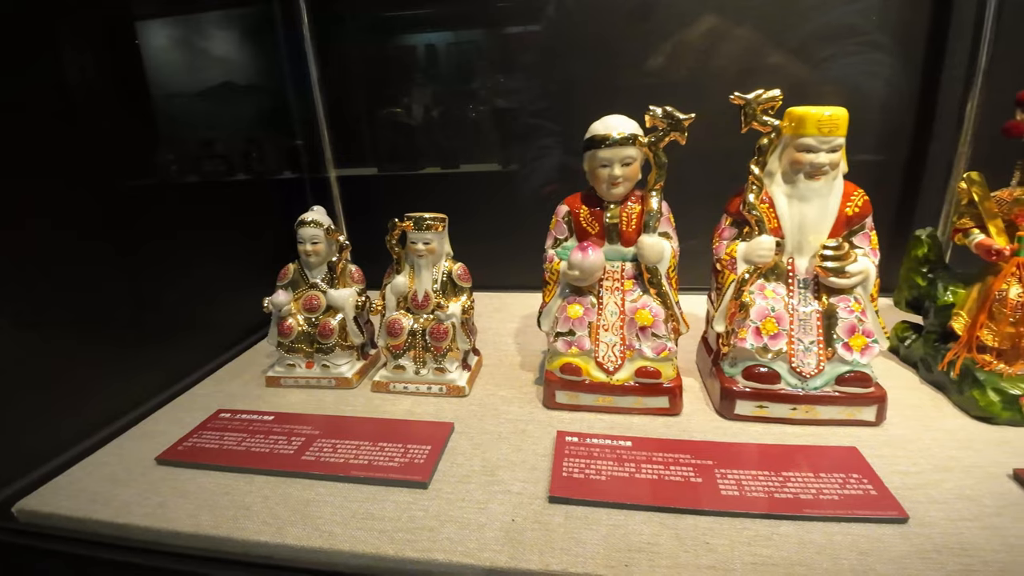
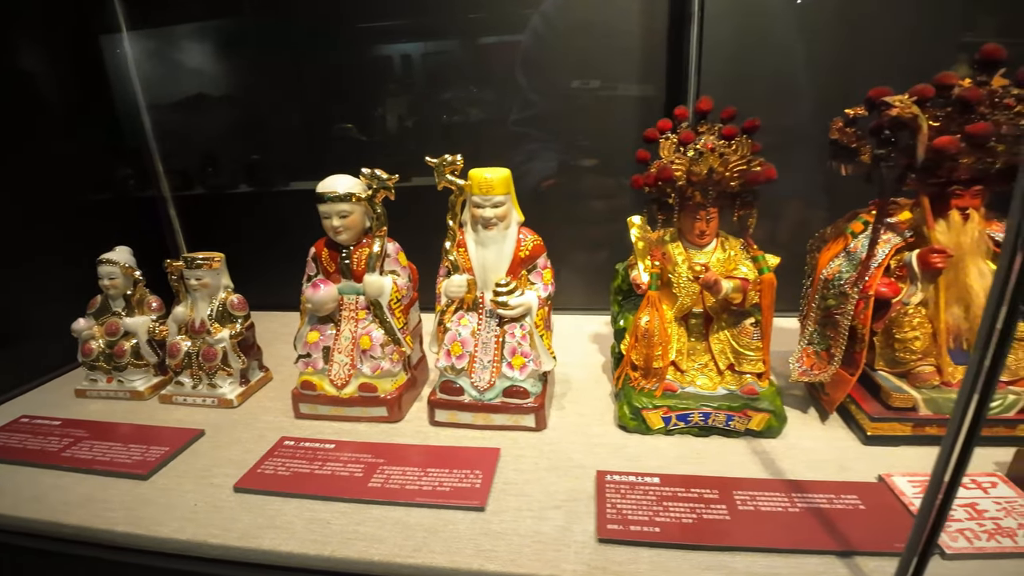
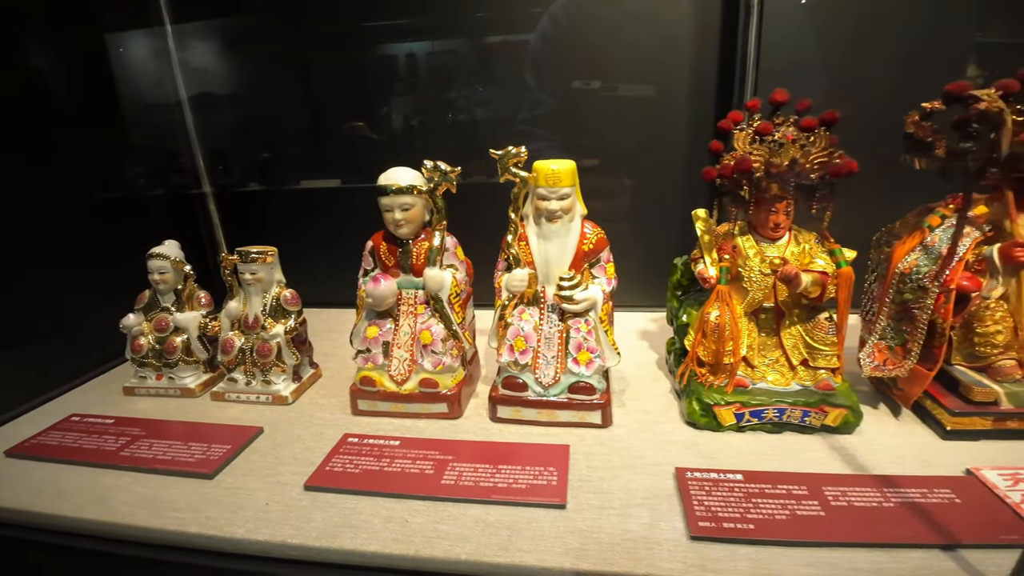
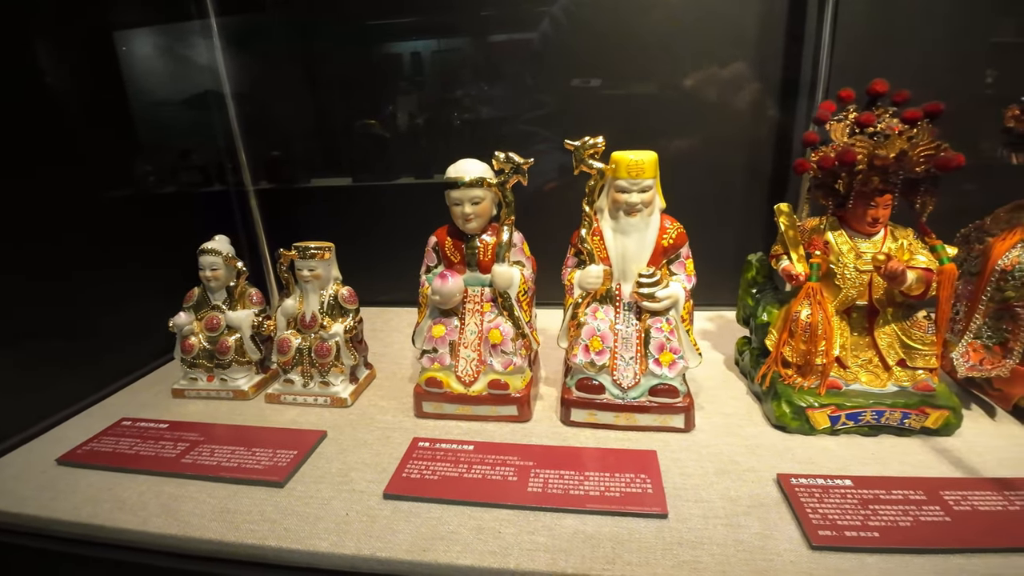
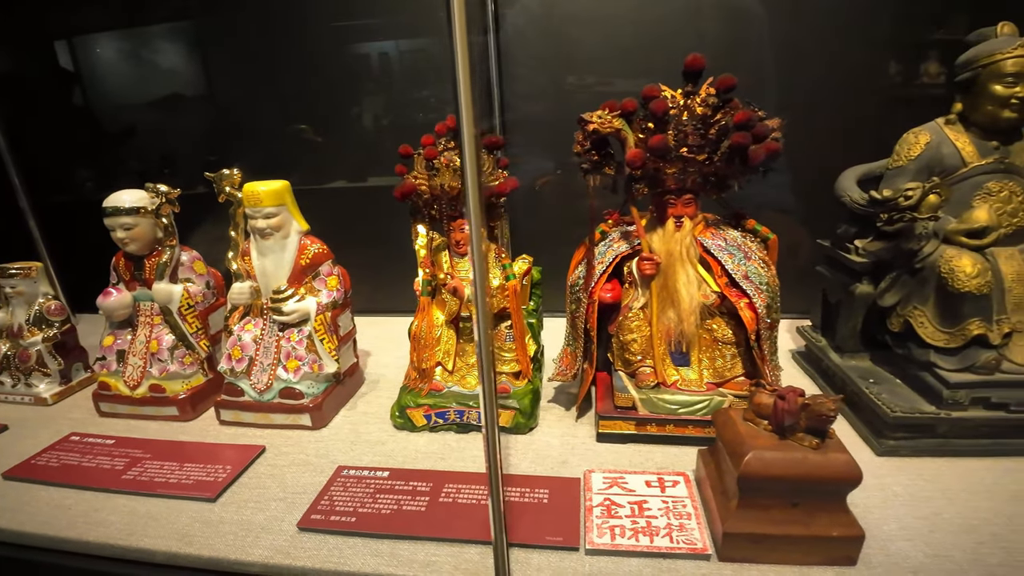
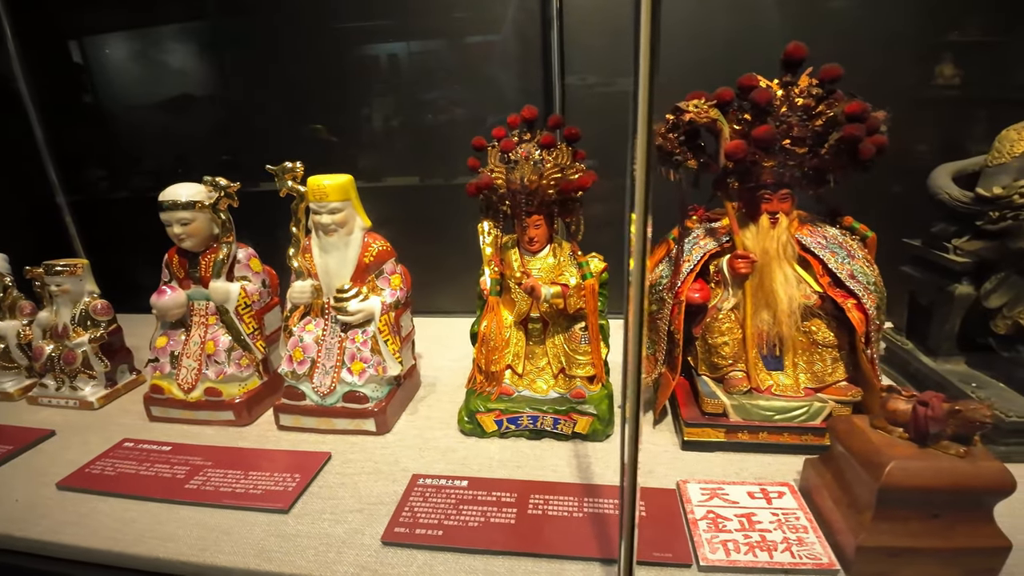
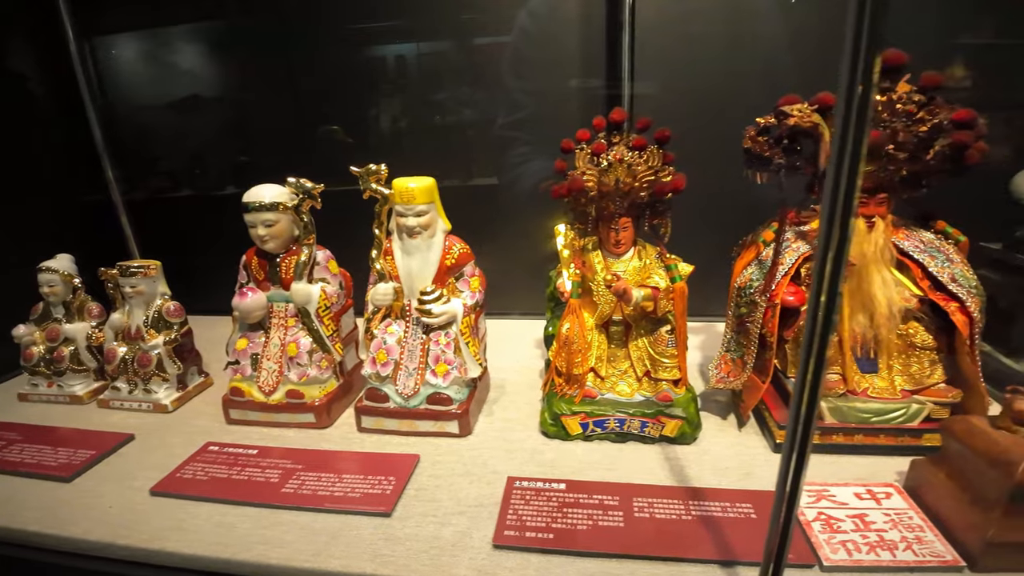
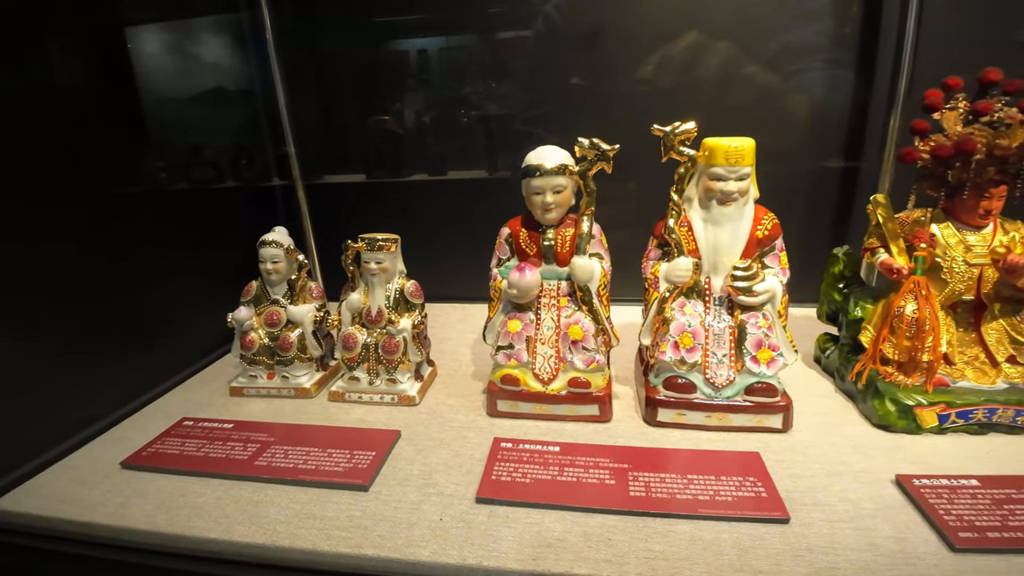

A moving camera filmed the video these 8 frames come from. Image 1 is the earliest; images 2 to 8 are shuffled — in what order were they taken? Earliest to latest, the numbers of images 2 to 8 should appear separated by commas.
8, 4, 3, 2, 7, 6, 5
